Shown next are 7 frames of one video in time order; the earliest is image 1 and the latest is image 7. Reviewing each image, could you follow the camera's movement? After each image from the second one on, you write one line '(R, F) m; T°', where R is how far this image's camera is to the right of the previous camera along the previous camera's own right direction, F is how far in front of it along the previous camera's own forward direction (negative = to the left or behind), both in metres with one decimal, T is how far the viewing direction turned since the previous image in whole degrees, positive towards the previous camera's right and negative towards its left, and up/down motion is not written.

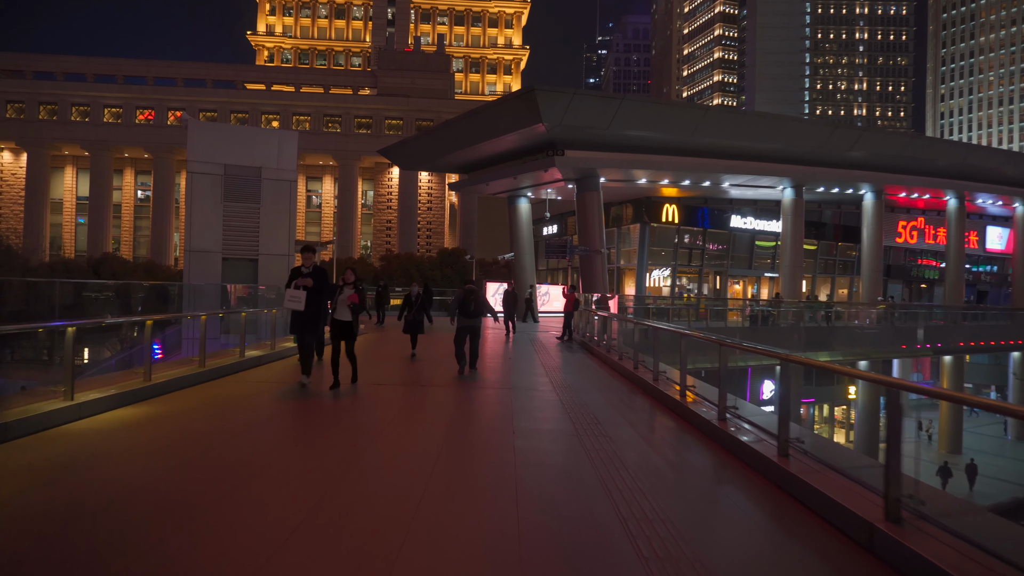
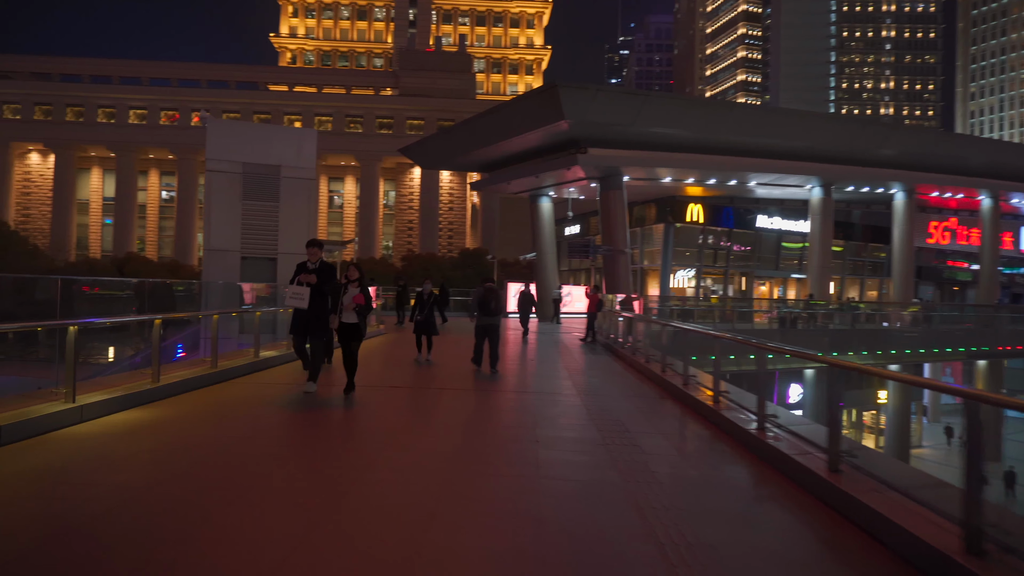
(0.0, +0.4) m; -2°
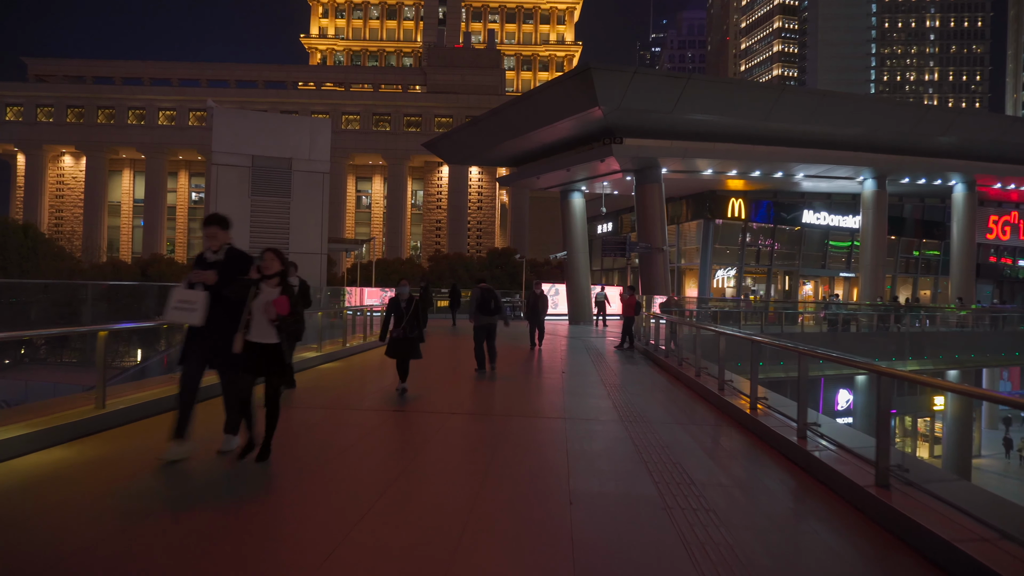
(0.0, +1.5) m; -3°
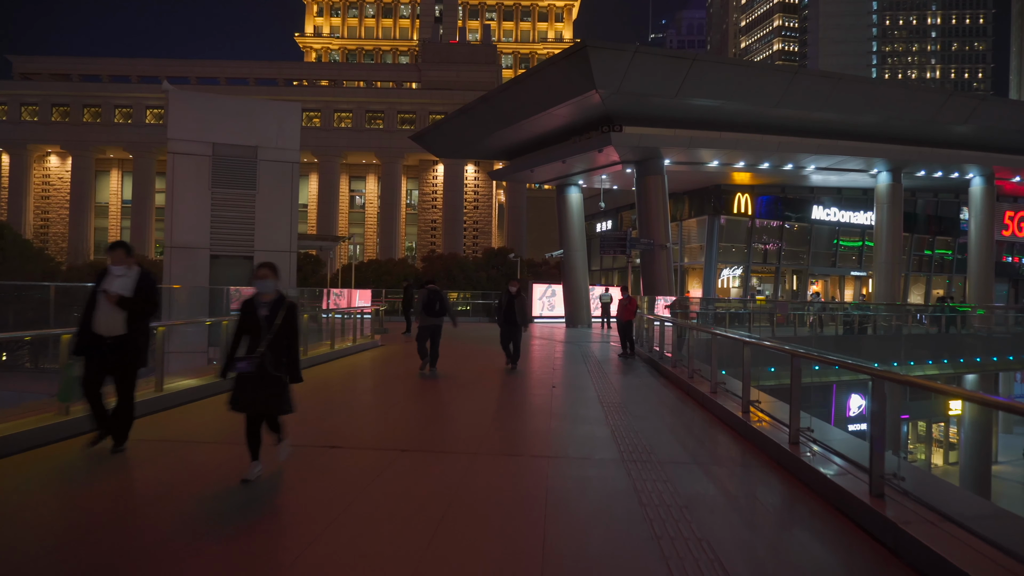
(+0.3, +1.6) m; 0°
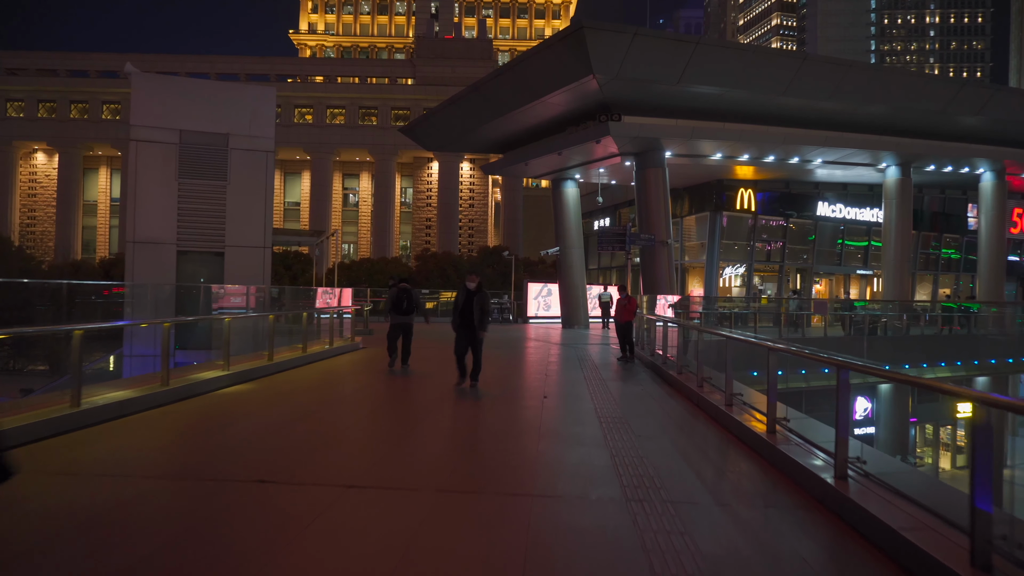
(+0.2, +1.1) m; 0°
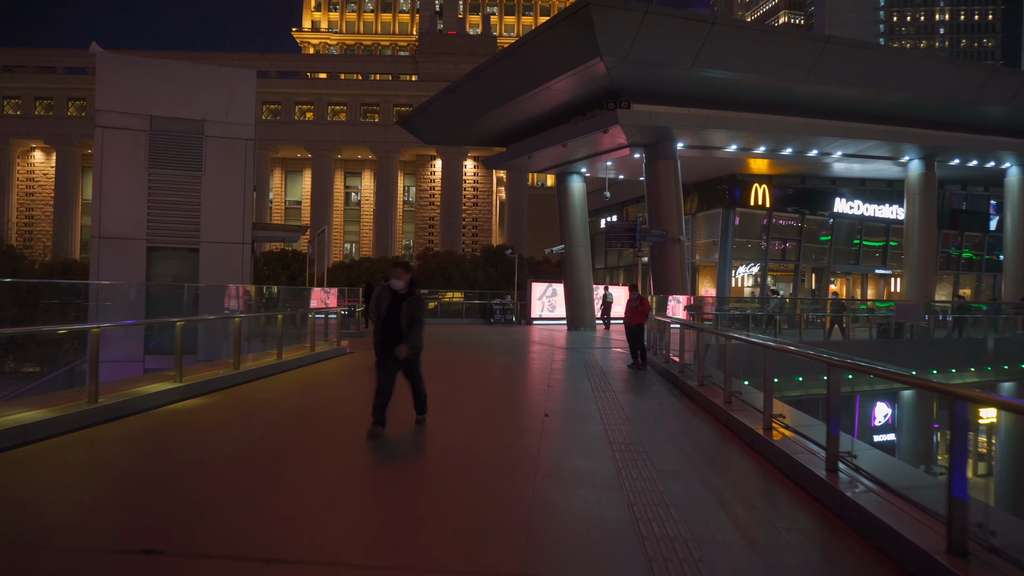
(+0.1, +1.2) m; 0°
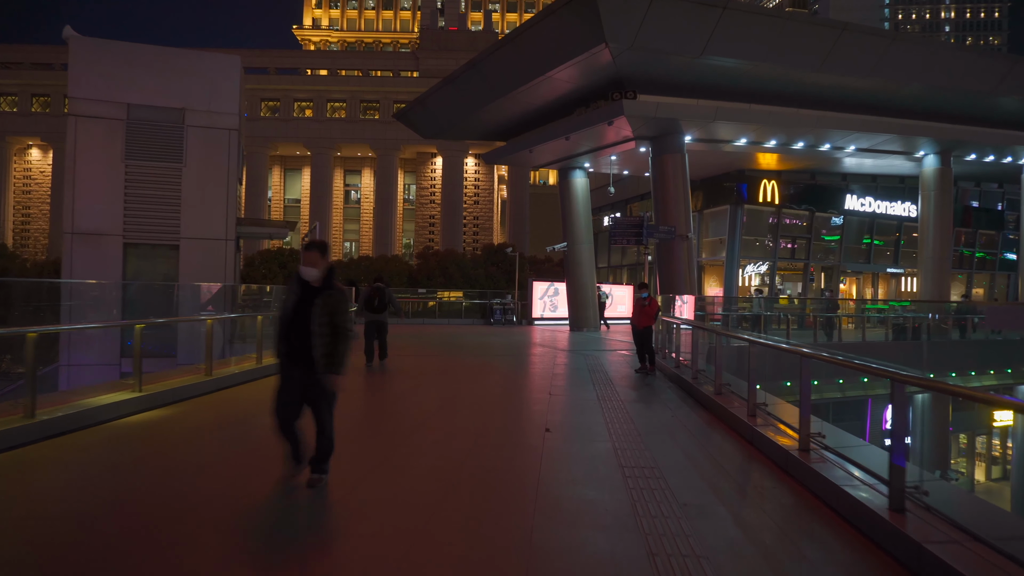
(+0.1, +0.8) m; 0°
